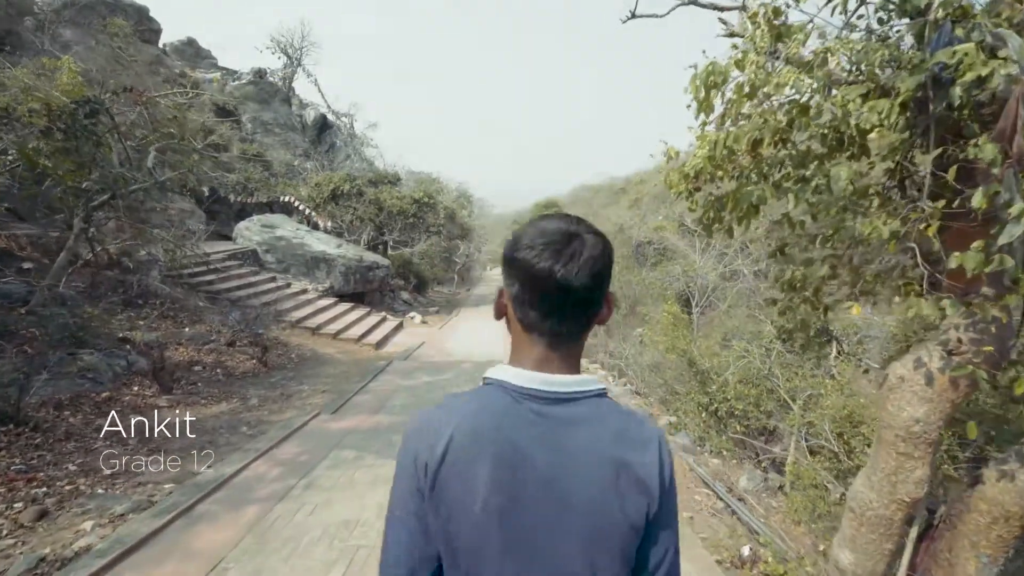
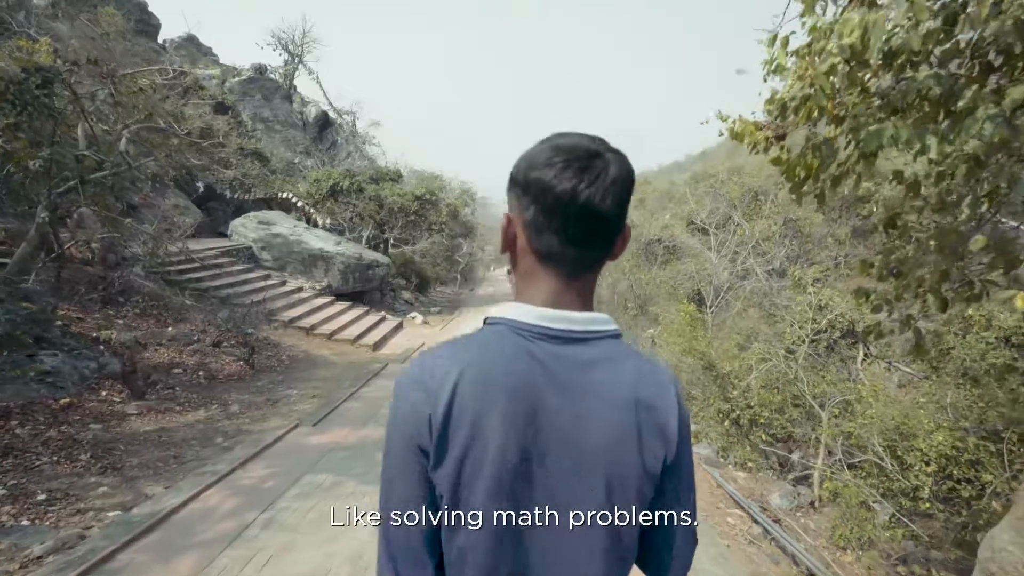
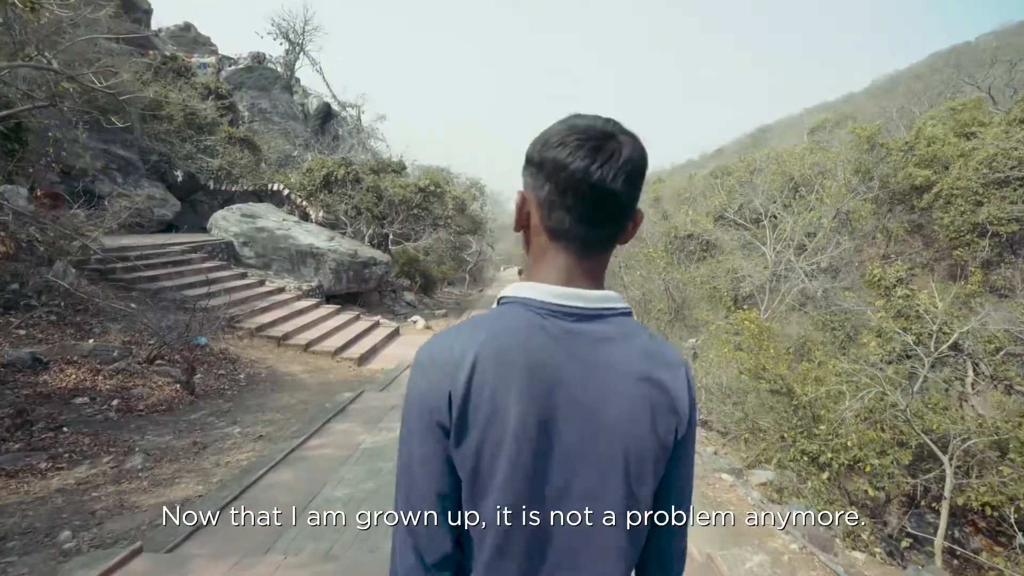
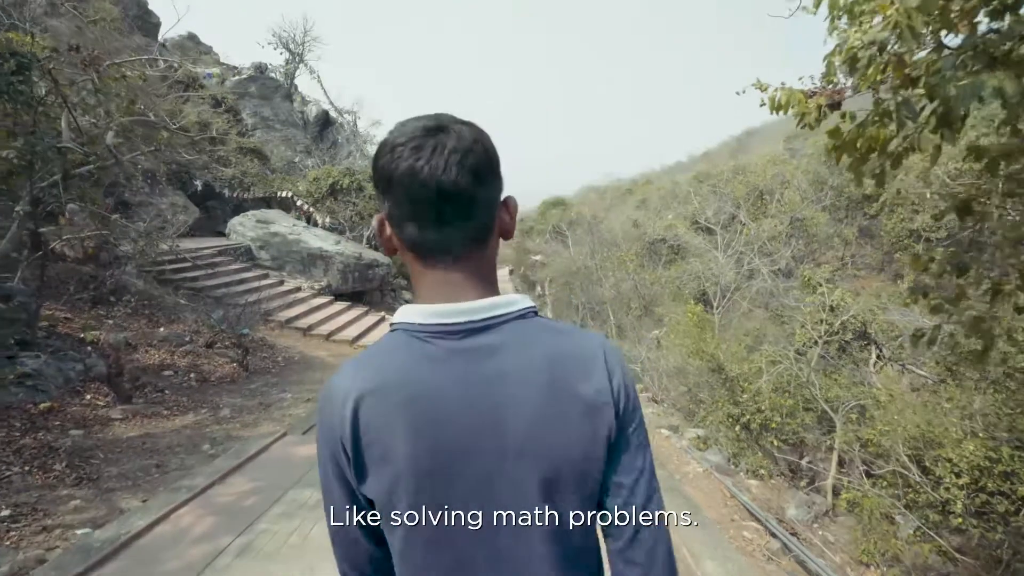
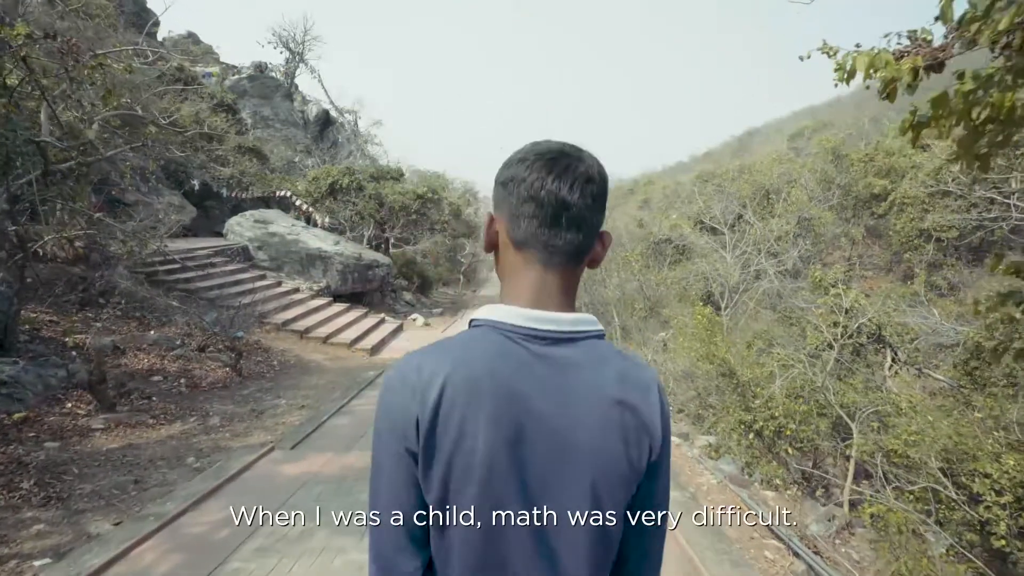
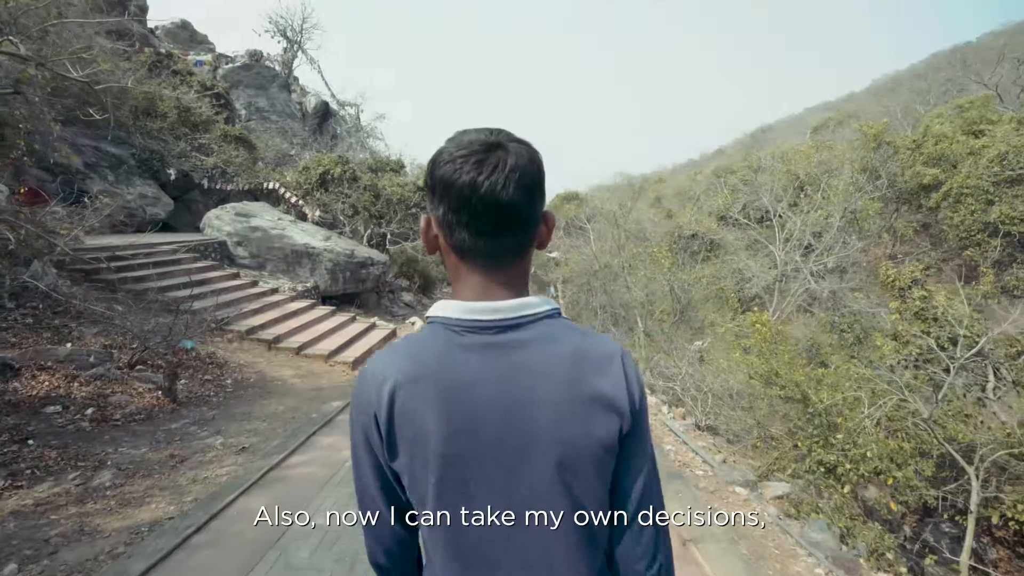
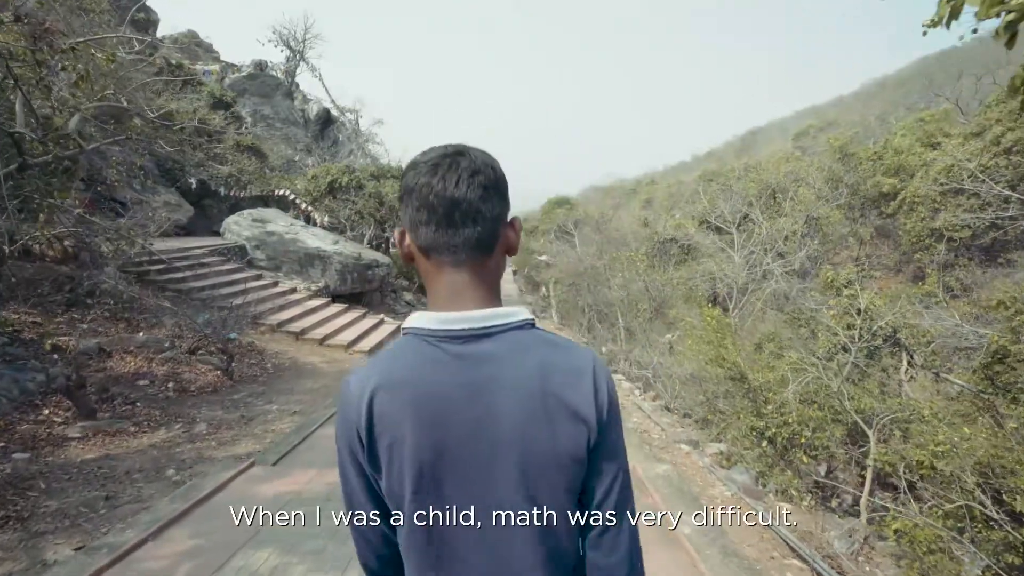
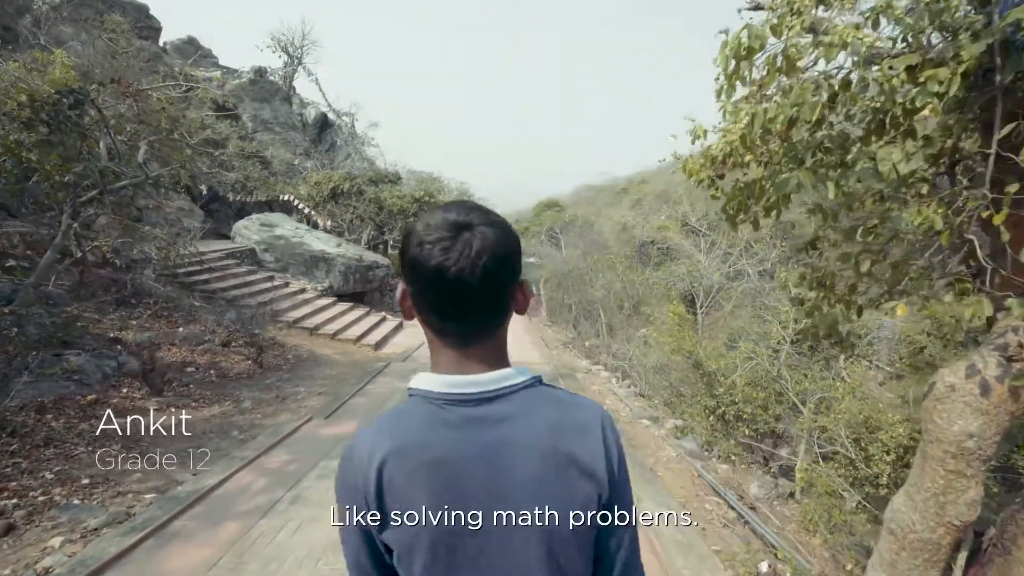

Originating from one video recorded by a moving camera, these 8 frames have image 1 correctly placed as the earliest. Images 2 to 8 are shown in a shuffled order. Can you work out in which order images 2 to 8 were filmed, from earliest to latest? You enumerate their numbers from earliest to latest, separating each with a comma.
8, 2, 4, 5, 7, 3, 6
